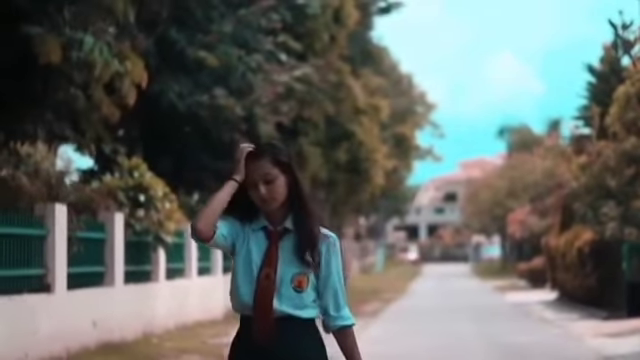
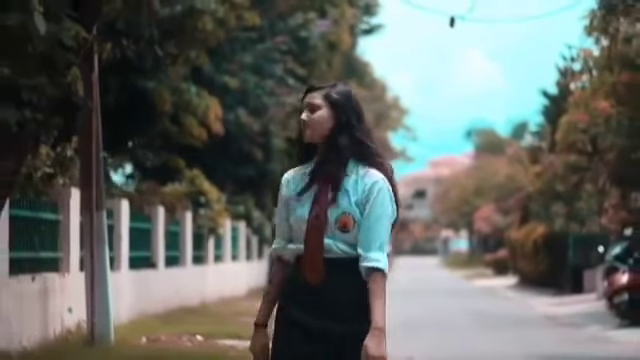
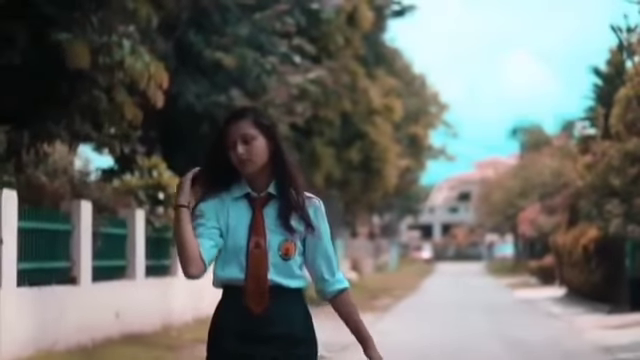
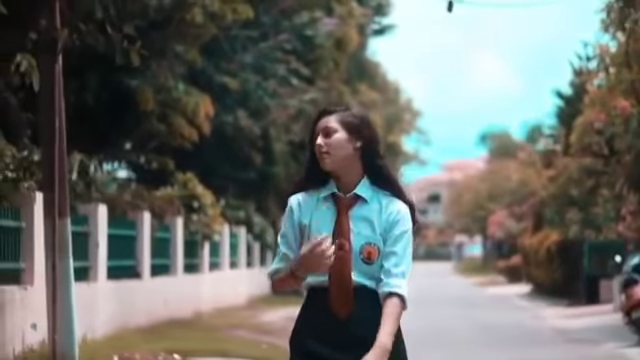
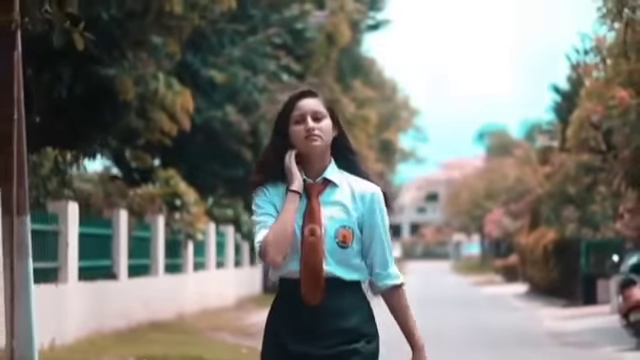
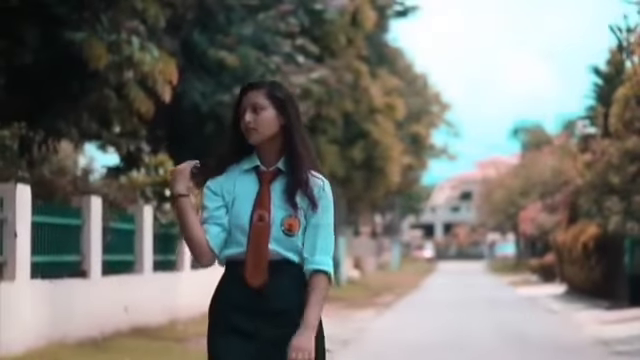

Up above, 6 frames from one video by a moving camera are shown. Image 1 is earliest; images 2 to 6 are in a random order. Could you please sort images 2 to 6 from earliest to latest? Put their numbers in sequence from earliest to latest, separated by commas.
3, 6, 5, 4, 2
